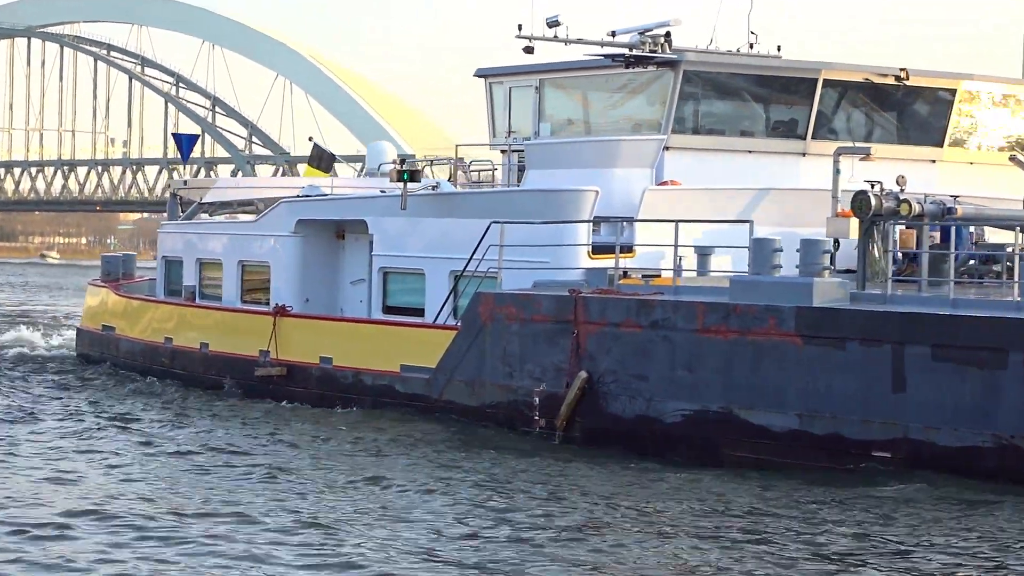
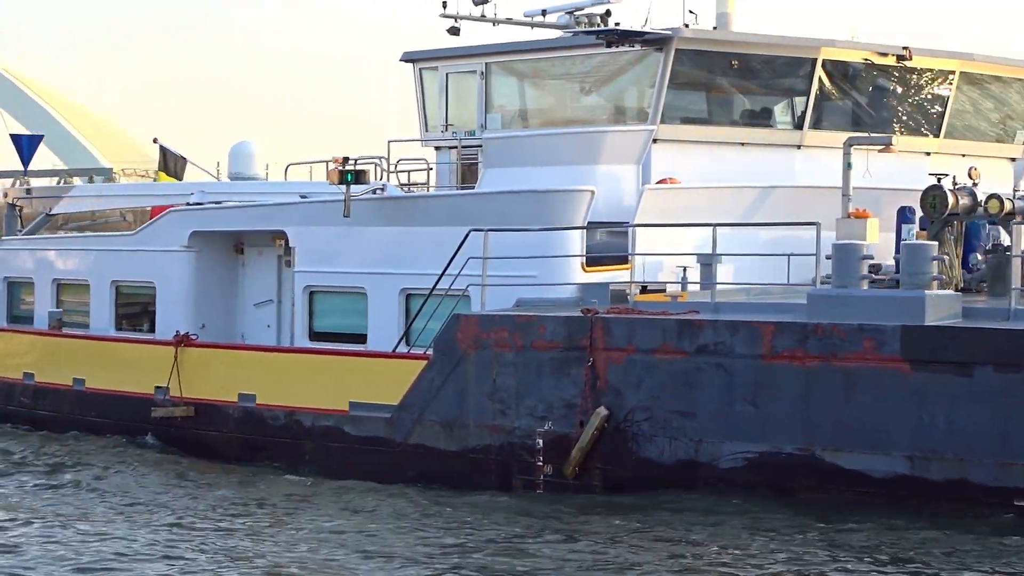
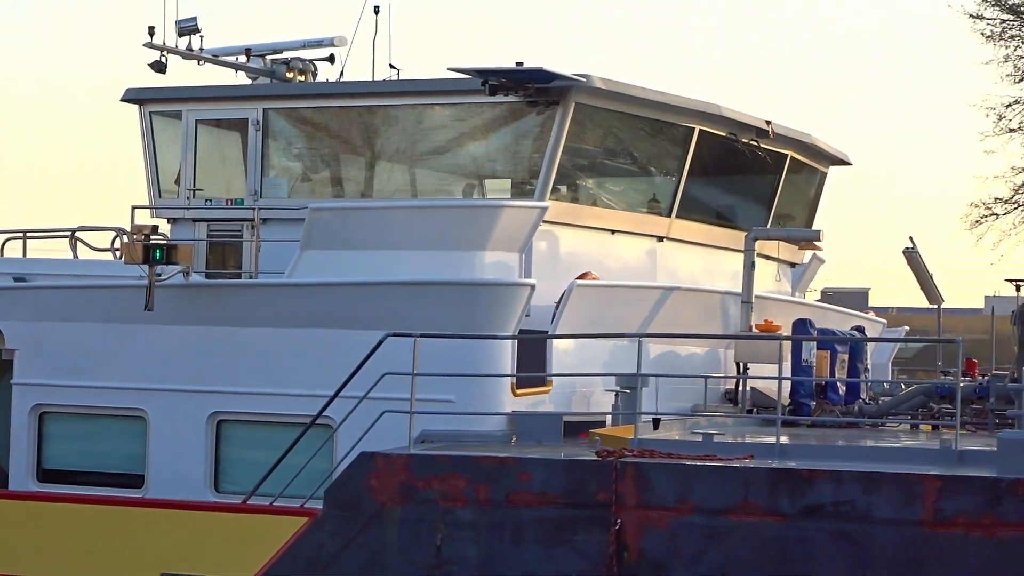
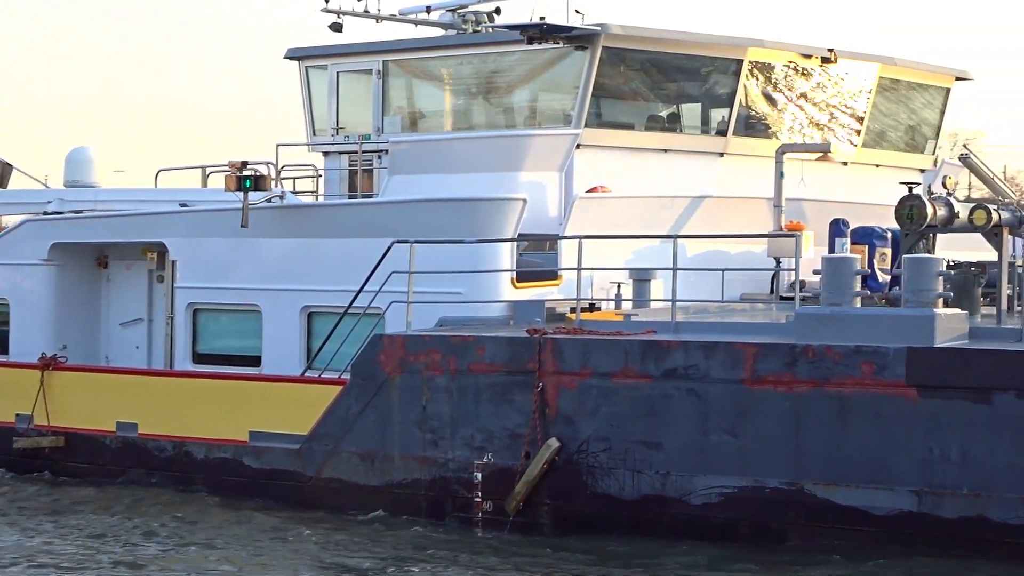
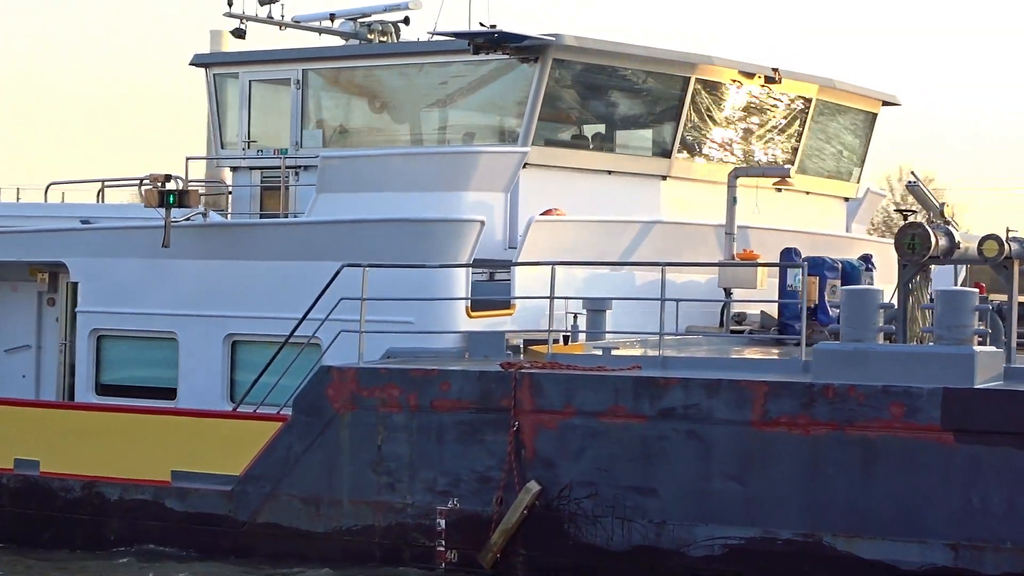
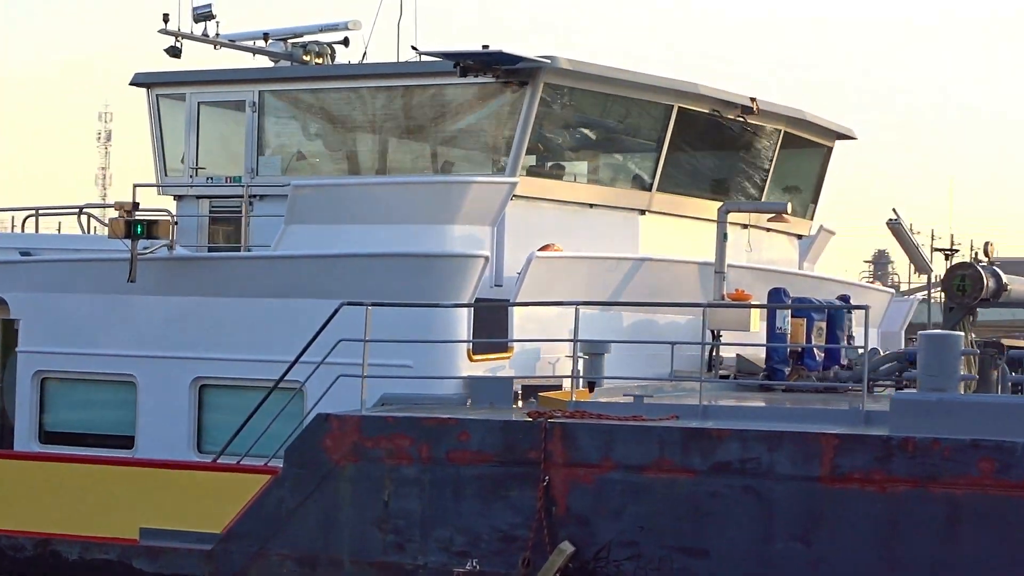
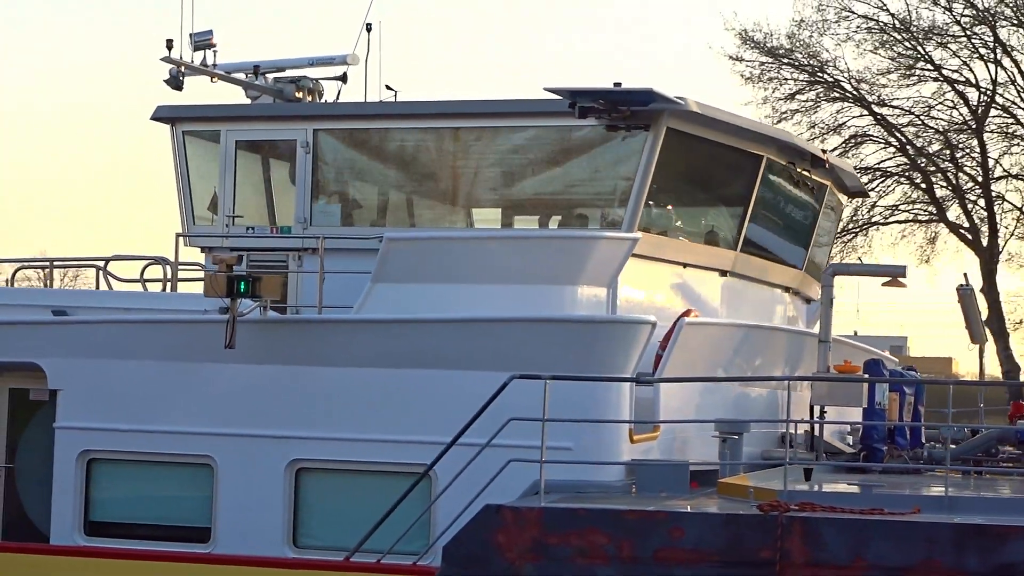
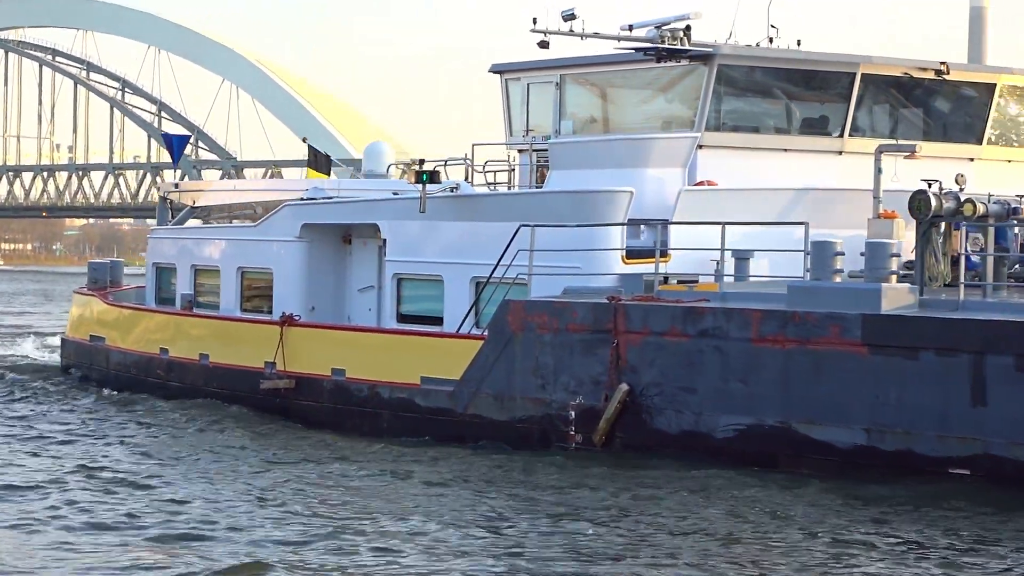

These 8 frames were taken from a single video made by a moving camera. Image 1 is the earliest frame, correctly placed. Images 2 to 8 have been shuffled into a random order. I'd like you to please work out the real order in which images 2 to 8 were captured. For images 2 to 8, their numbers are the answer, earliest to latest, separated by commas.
8, 2, 4, 5, 6, 3, 7
